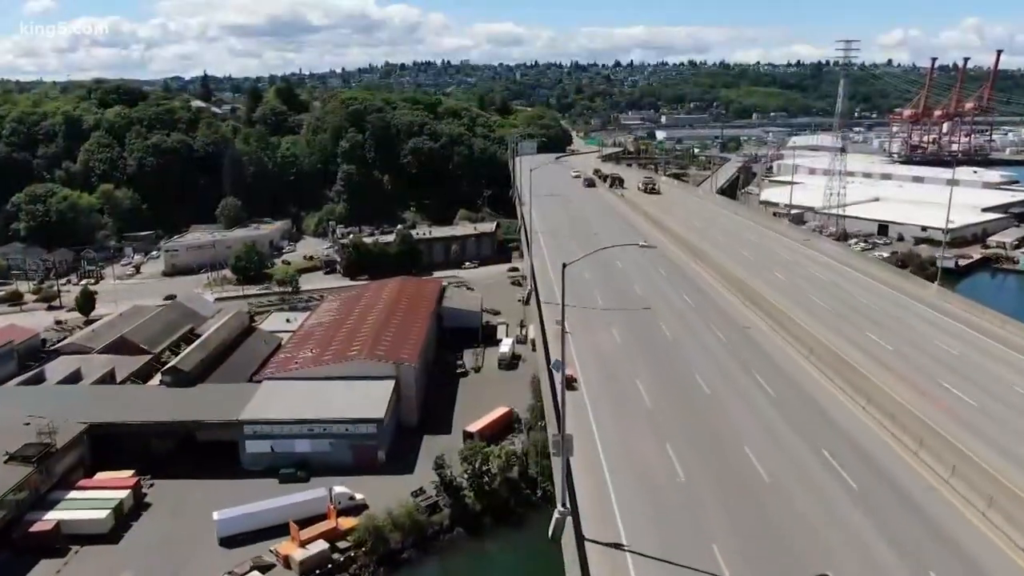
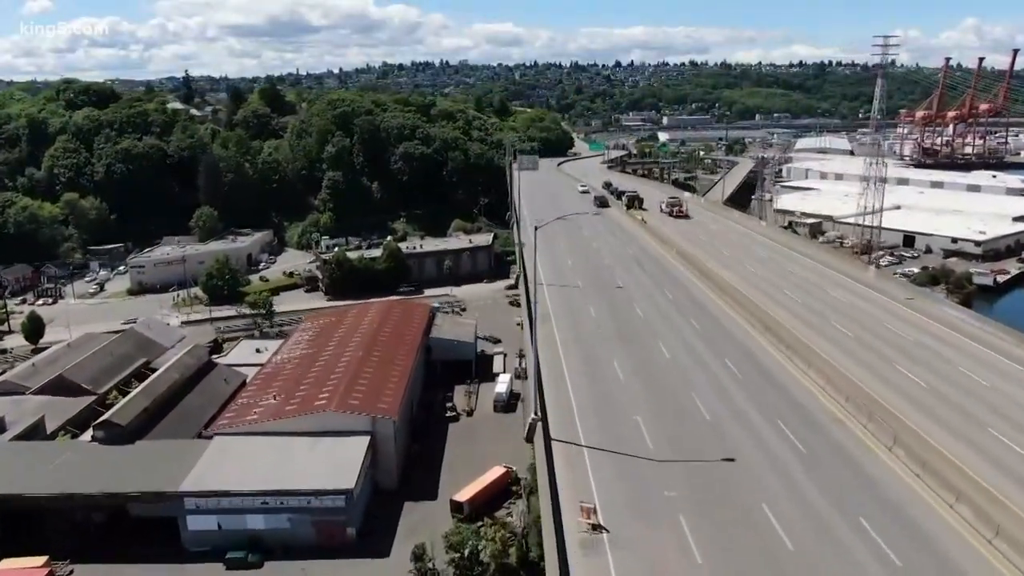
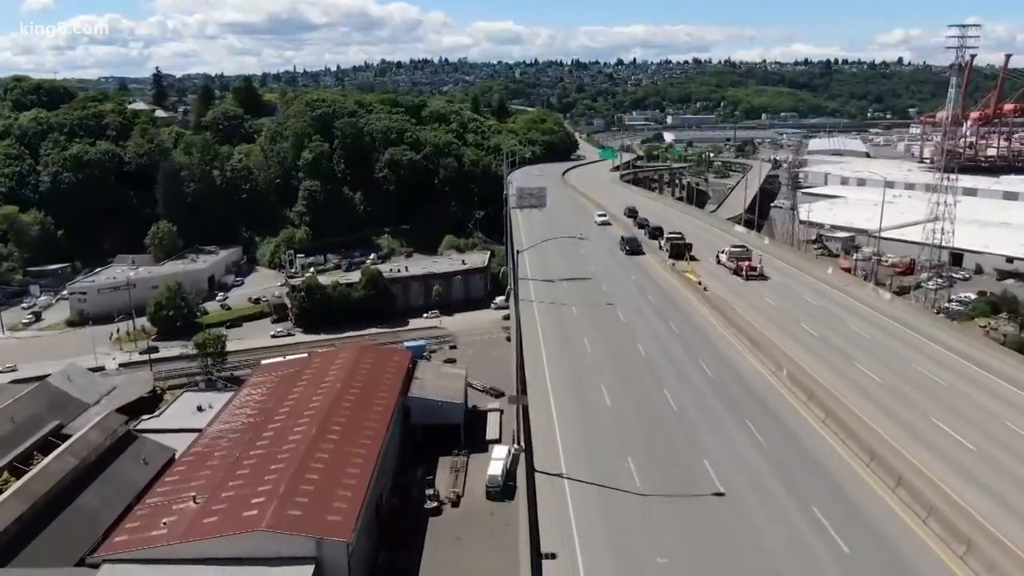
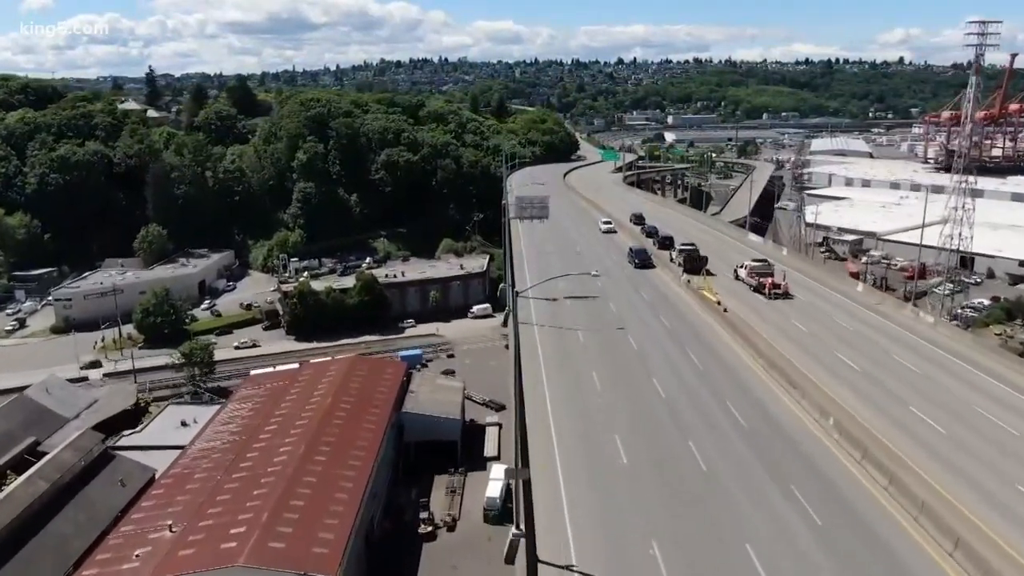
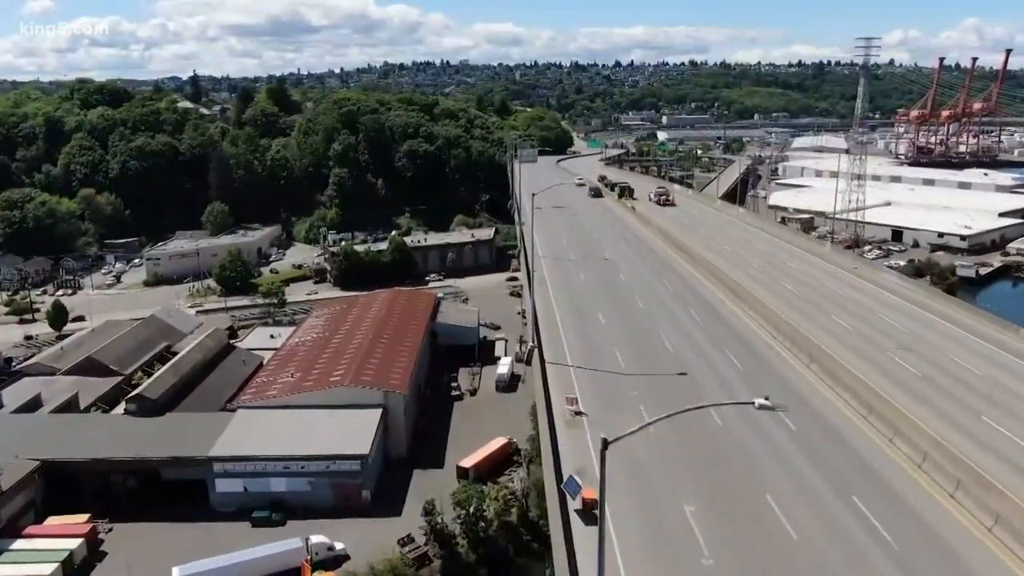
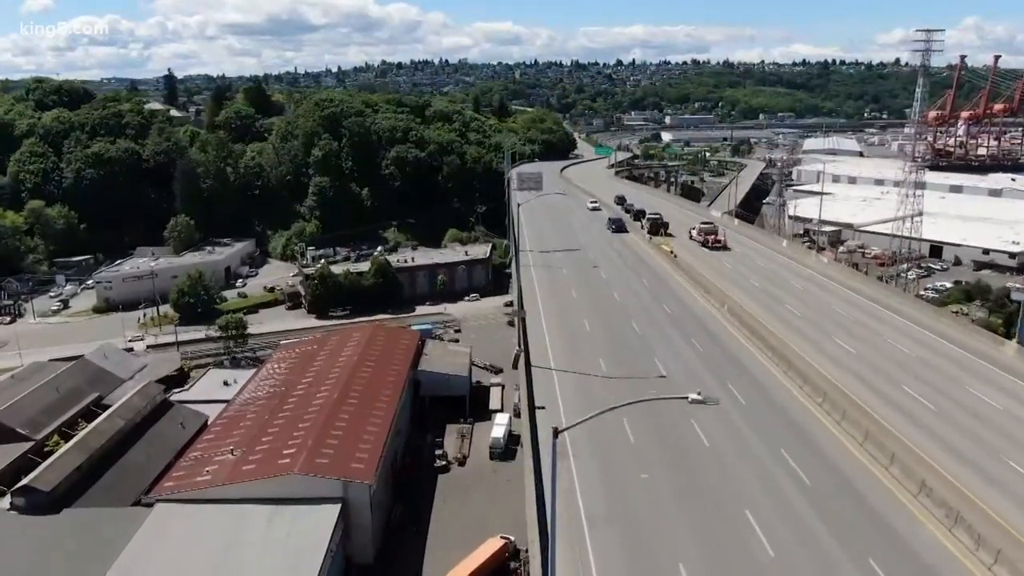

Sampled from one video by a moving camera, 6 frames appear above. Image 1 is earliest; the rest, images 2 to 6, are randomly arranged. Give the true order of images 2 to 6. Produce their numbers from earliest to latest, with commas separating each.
5, 2, 6, 3, 4
